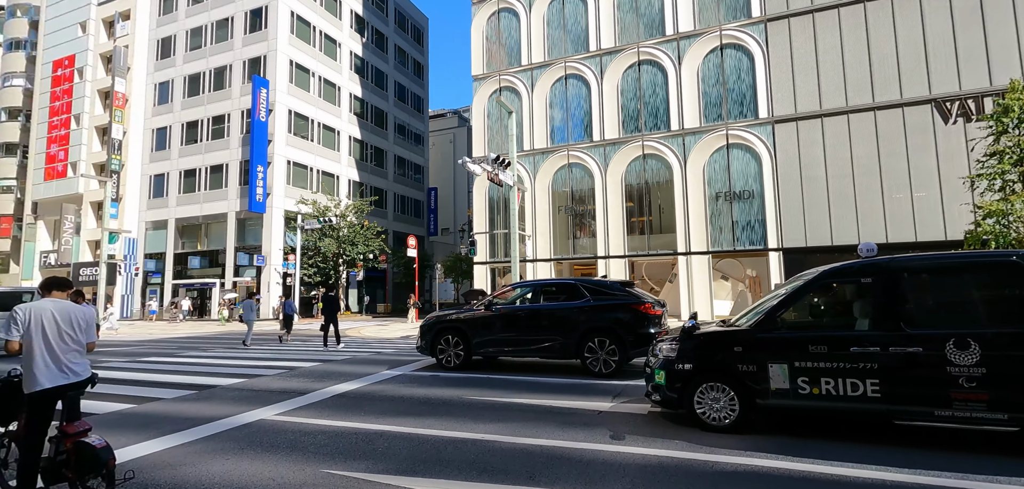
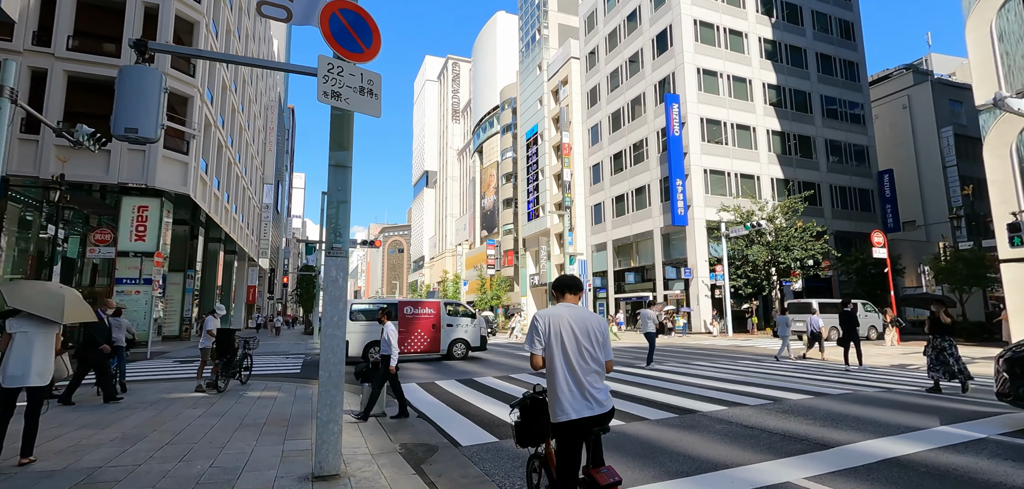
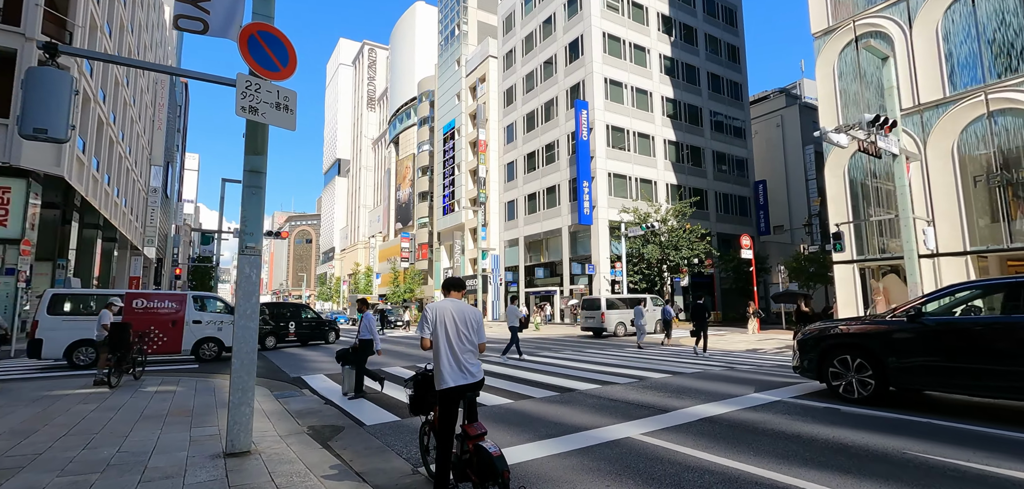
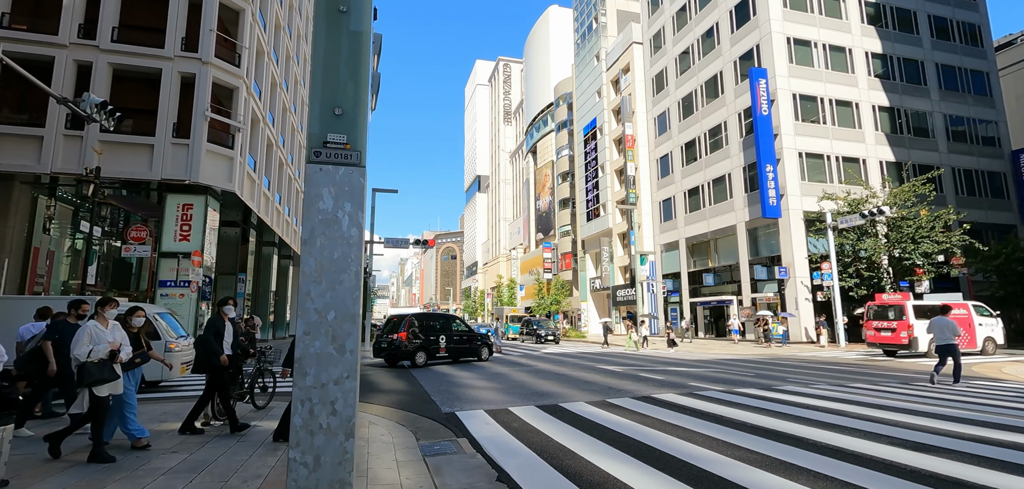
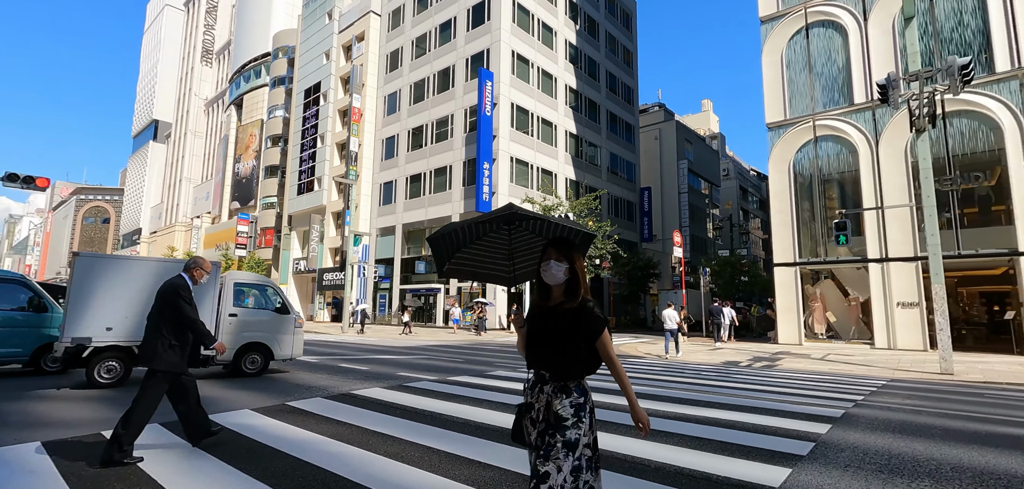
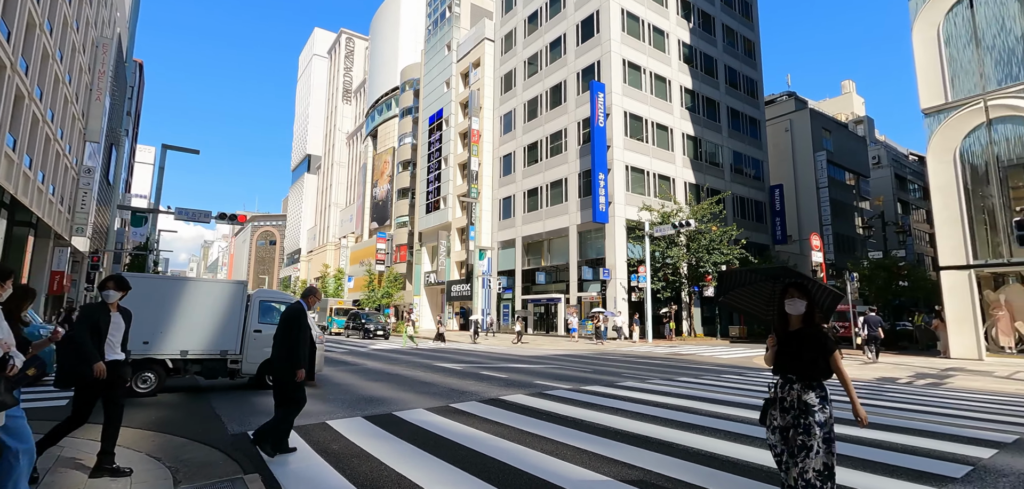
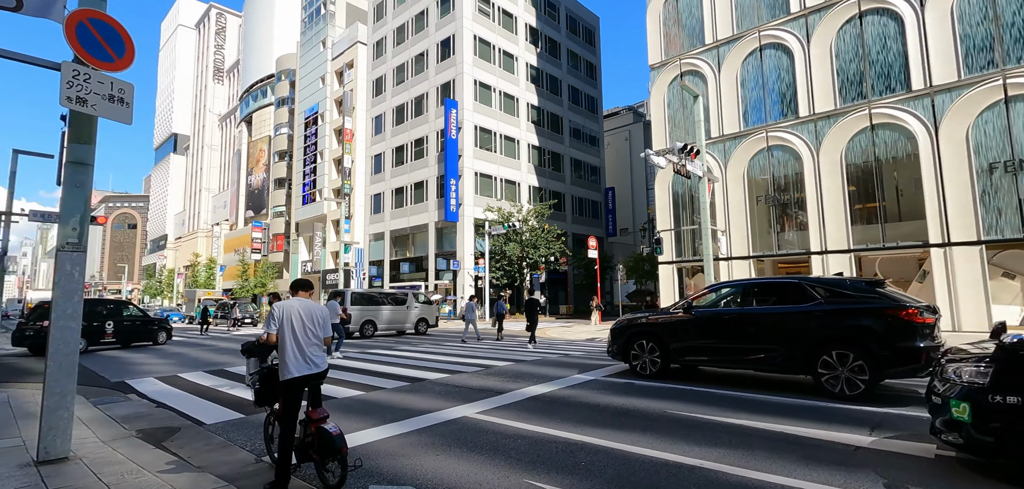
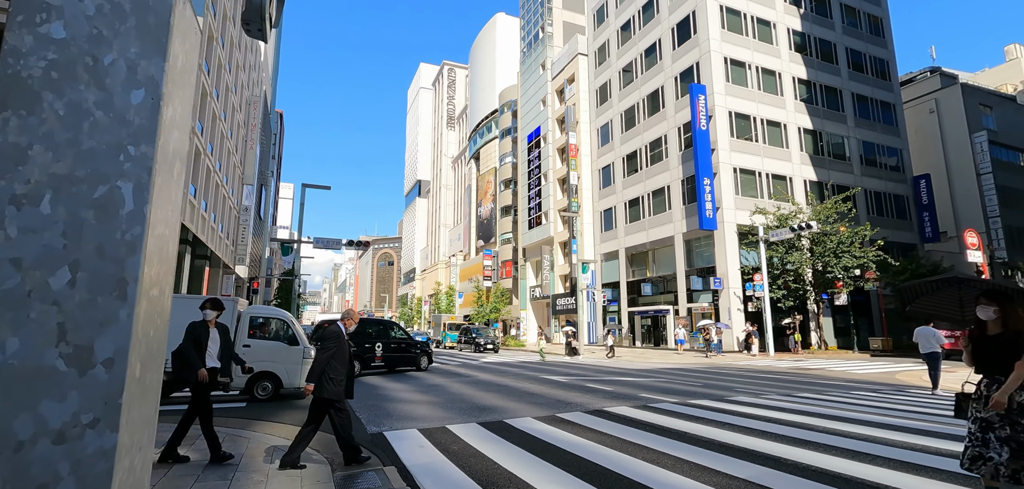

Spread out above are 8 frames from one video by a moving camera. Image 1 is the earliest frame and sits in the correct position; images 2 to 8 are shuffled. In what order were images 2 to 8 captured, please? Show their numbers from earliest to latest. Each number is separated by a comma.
7, 3, 2, 4, 8, 6, 5
